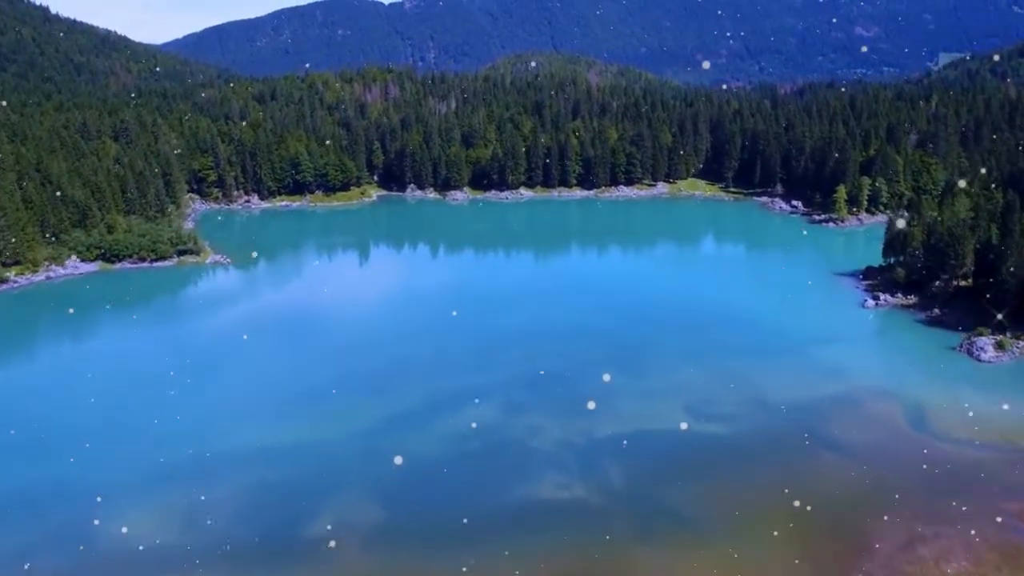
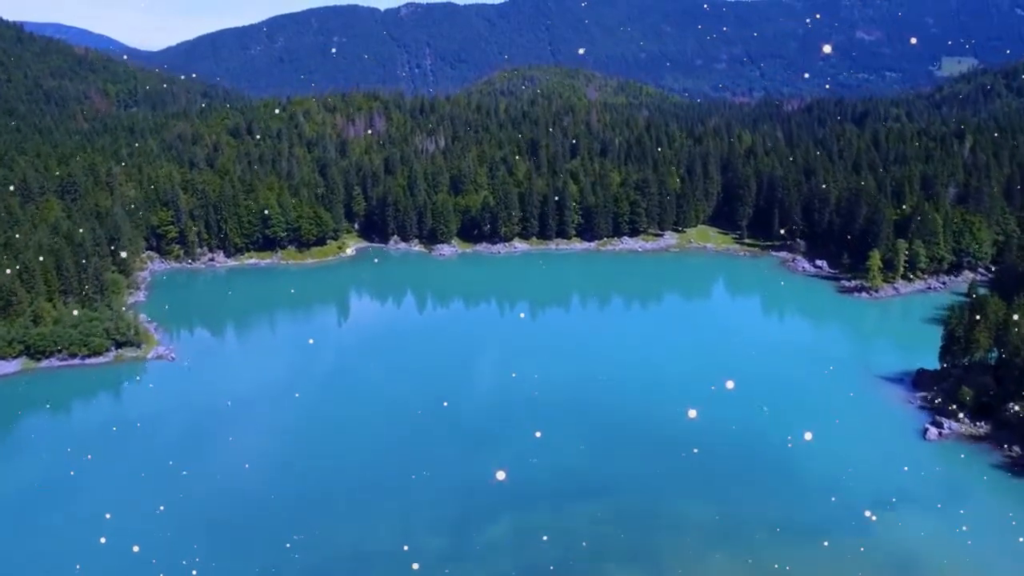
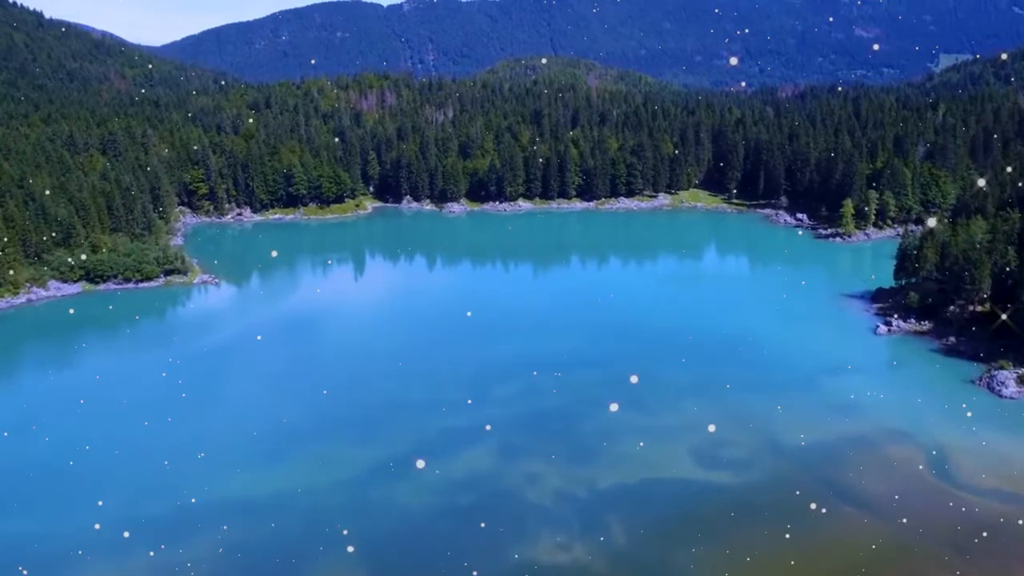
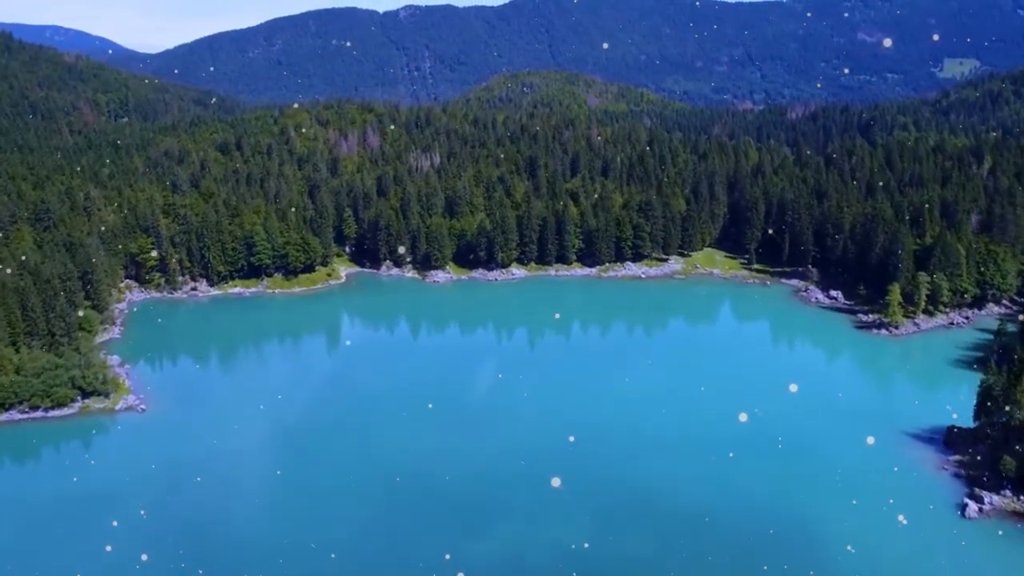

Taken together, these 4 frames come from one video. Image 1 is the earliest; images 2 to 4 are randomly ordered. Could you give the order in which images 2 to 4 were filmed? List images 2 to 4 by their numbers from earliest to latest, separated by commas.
3, 2, 4
